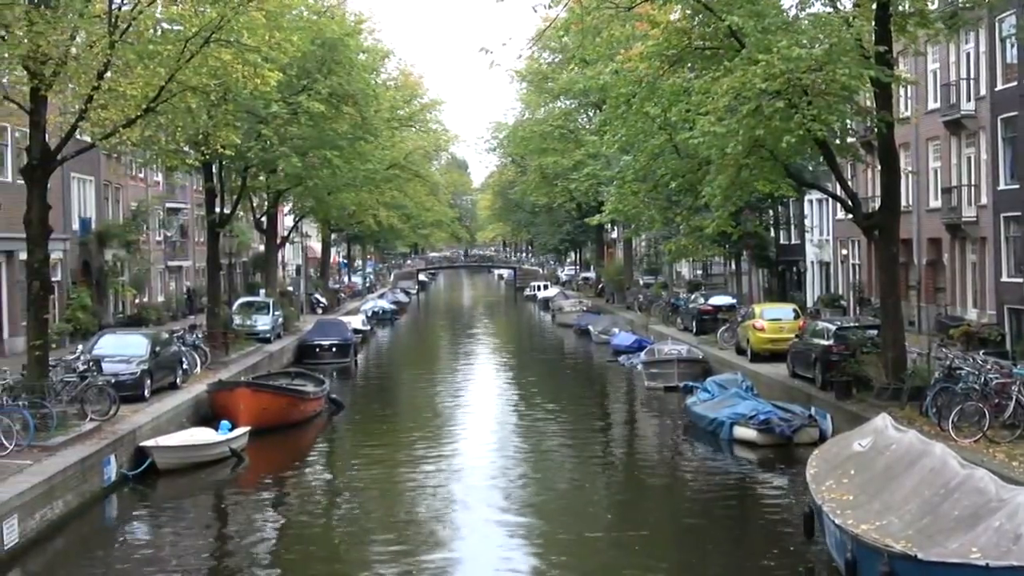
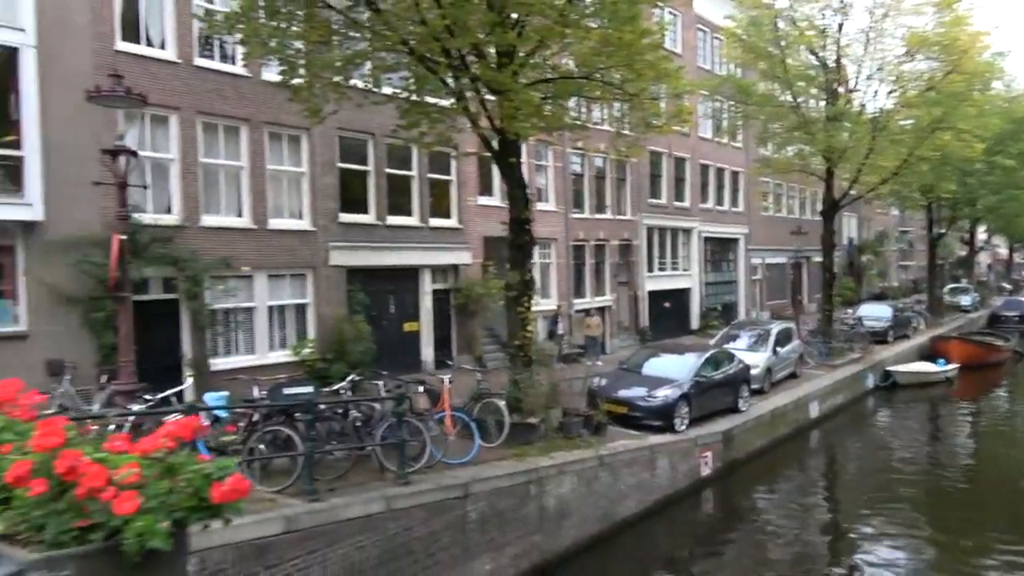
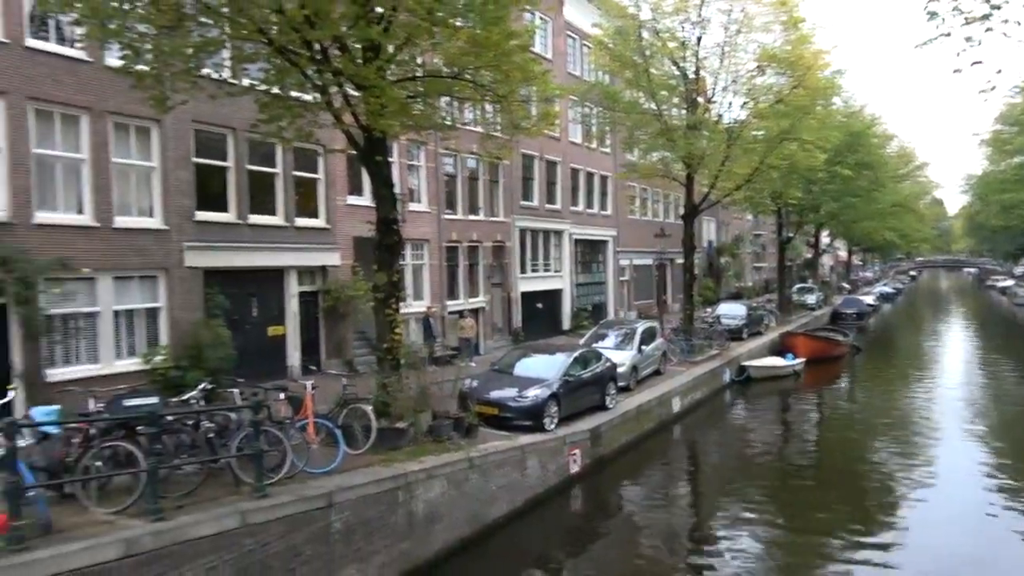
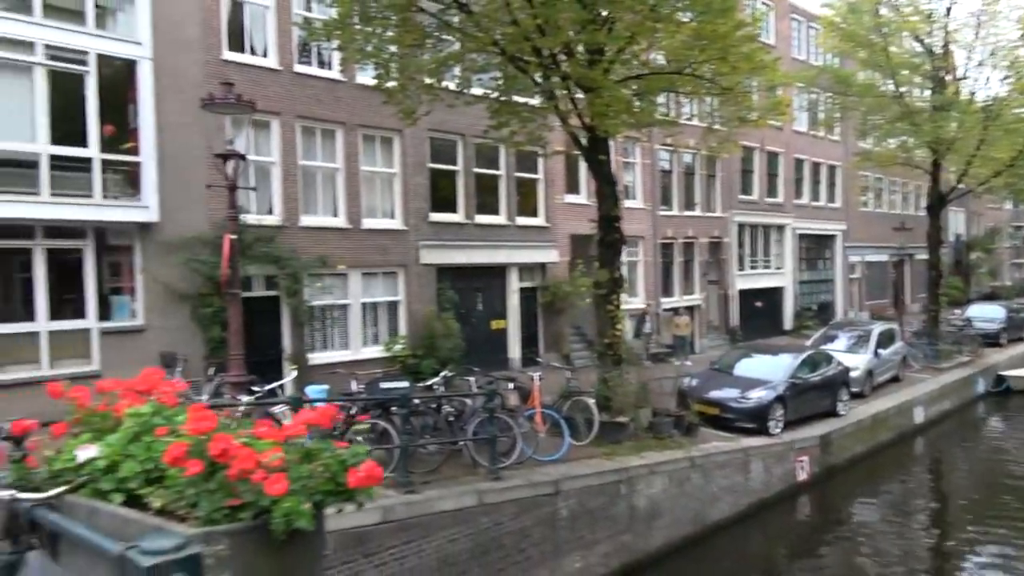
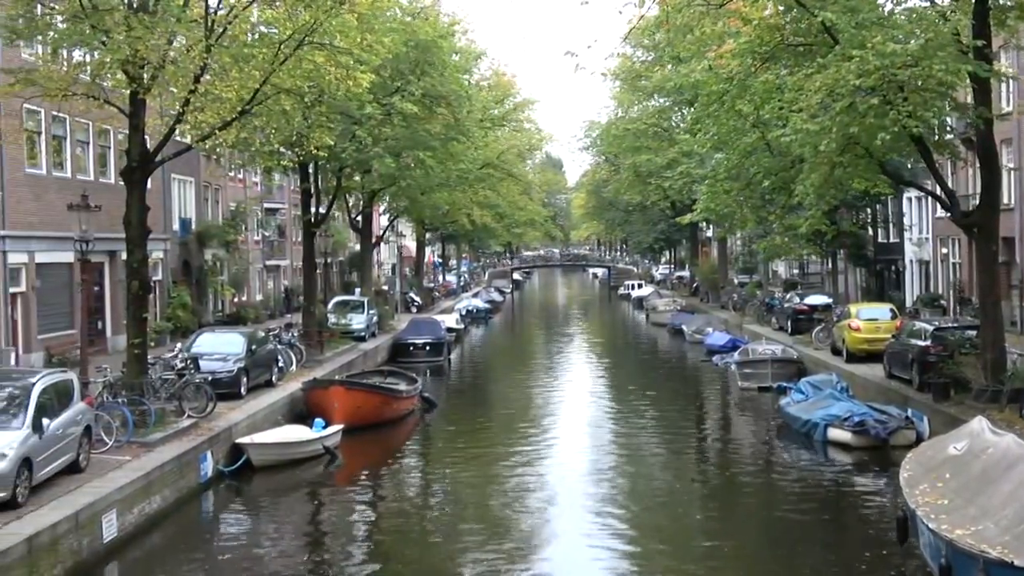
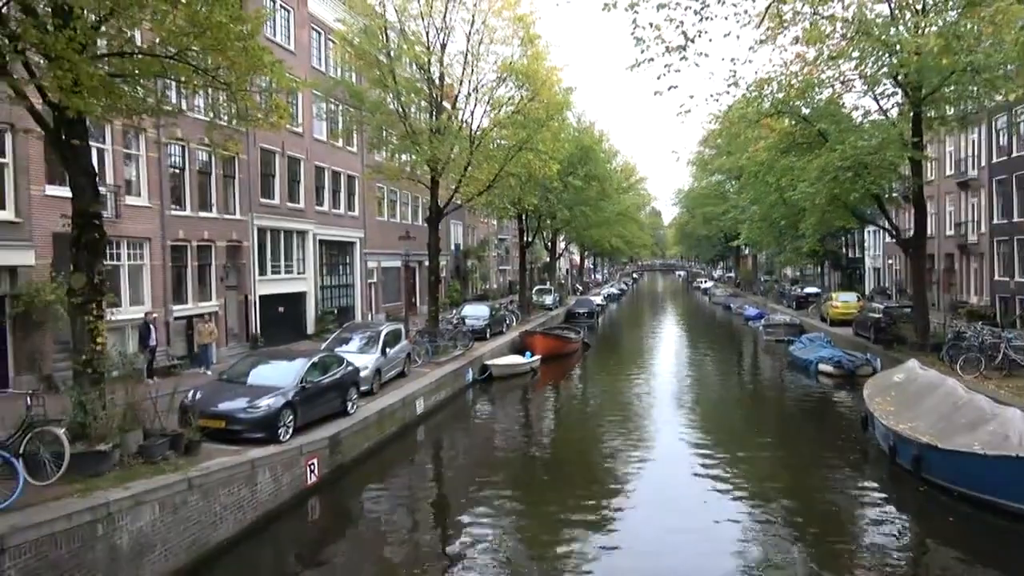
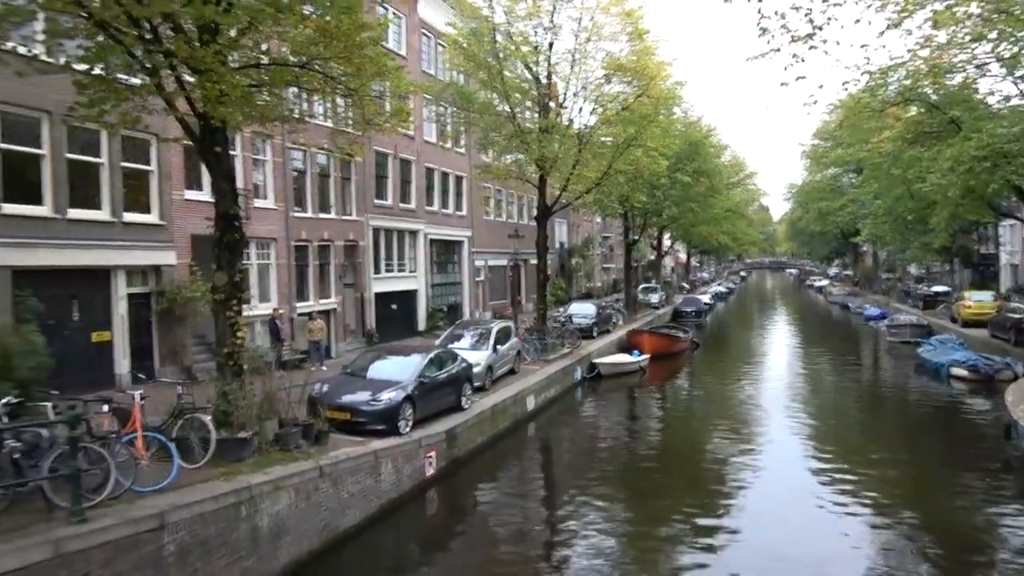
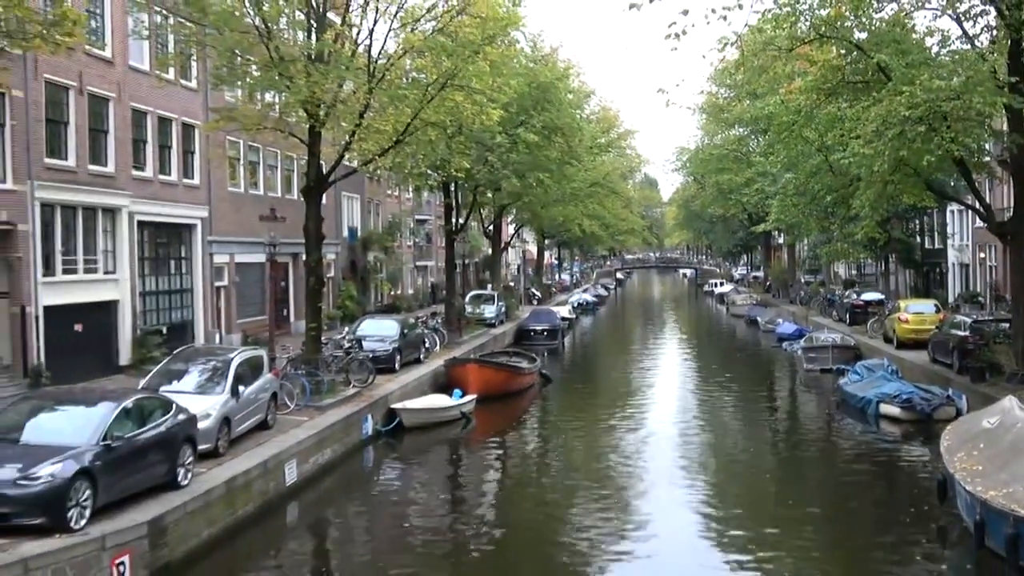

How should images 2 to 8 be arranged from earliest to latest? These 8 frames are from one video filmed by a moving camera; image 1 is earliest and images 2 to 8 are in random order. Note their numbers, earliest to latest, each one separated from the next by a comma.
5, 8, 6, 7, 3, 2, 4
